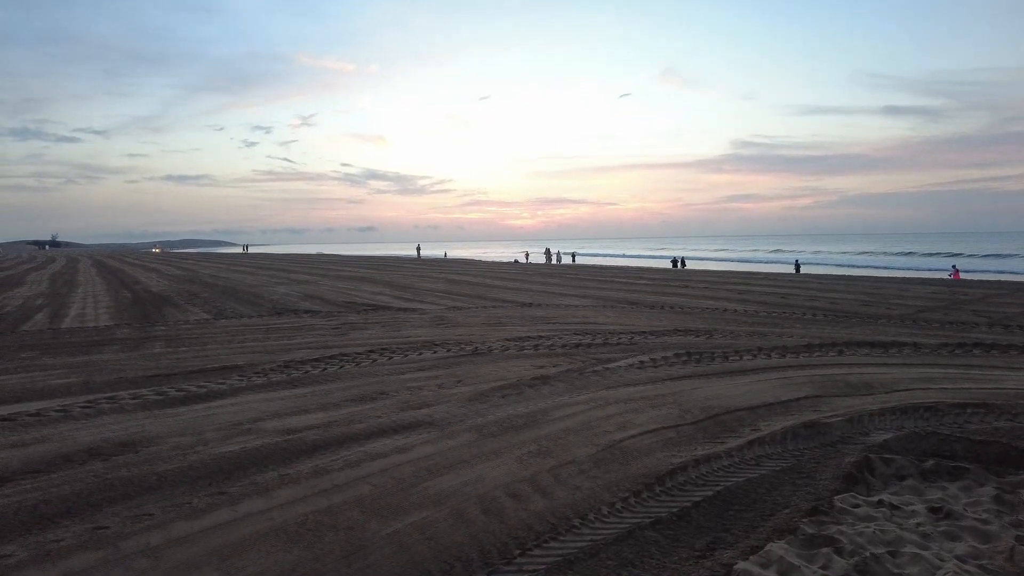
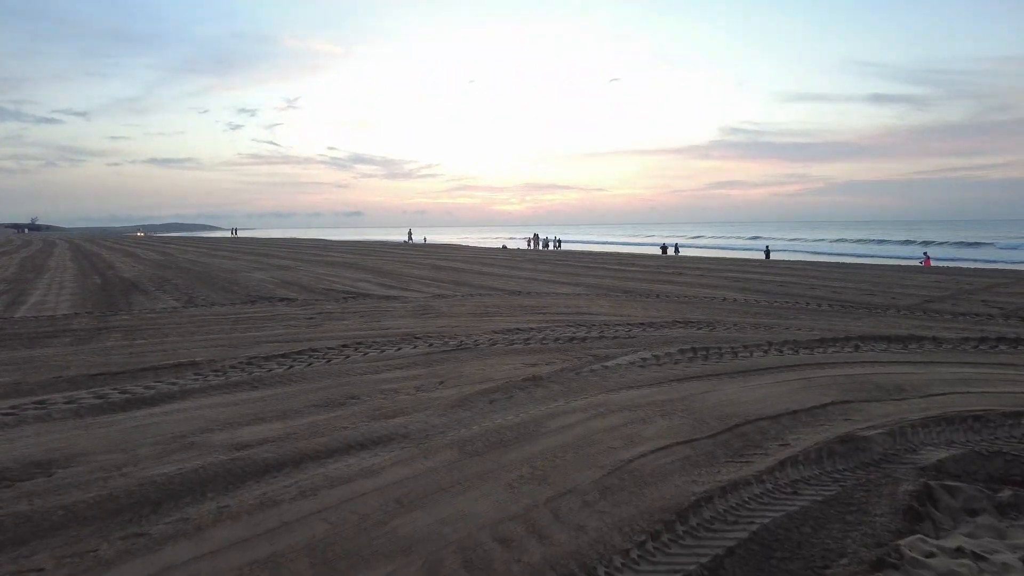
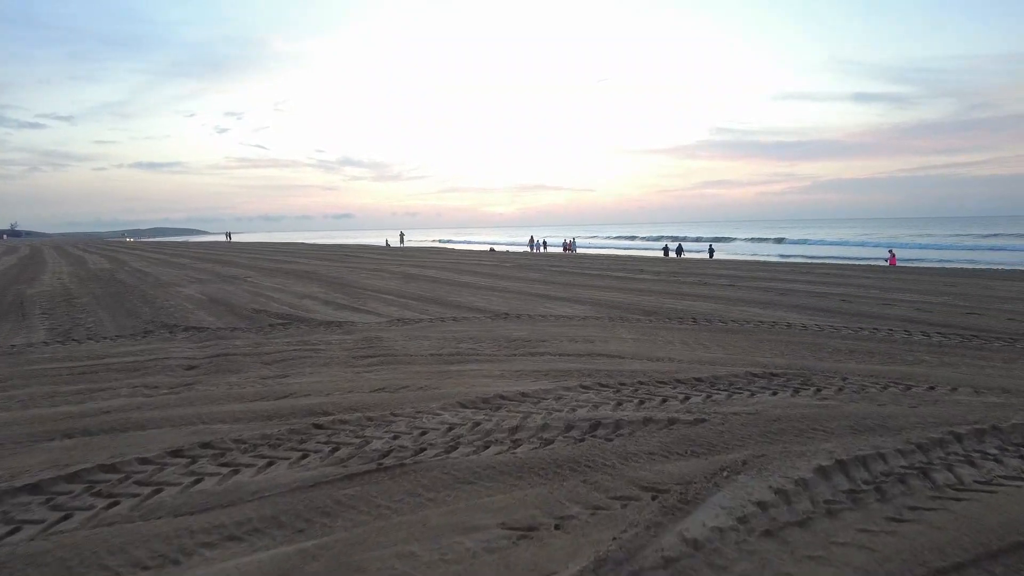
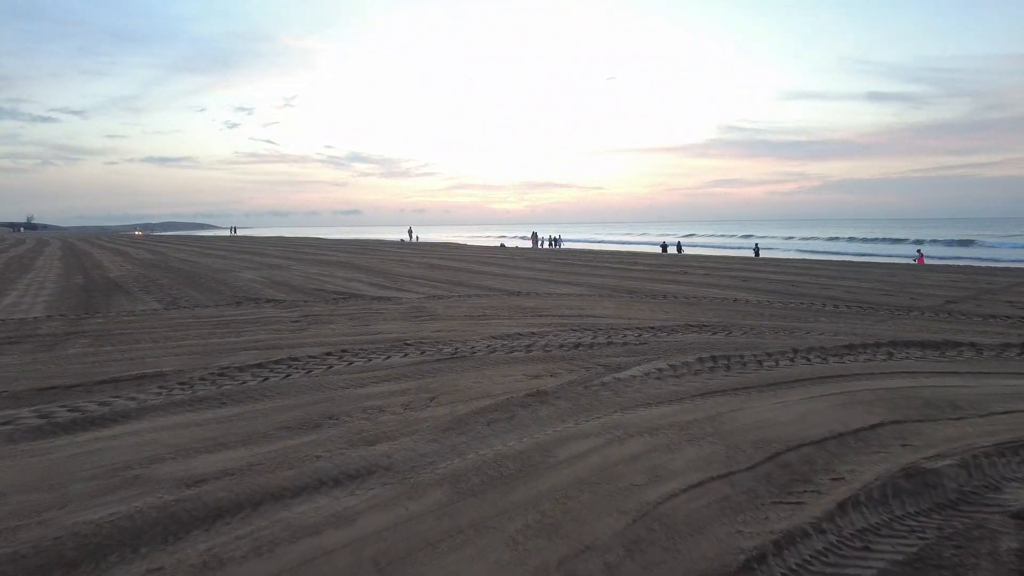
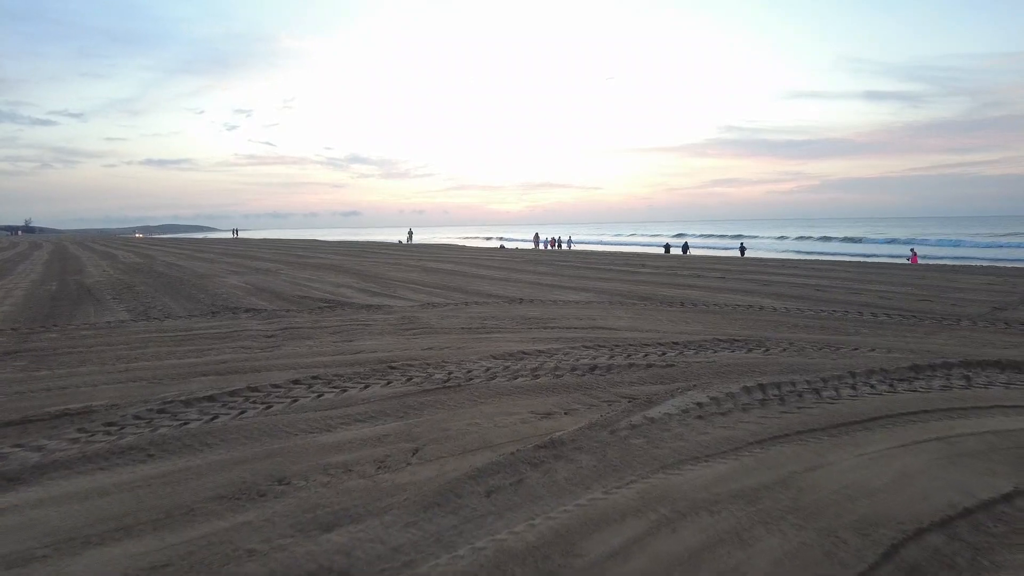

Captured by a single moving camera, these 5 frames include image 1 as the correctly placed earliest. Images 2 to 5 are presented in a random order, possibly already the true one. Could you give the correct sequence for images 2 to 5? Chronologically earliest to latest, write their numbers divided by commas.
2, 4, 5, 3
